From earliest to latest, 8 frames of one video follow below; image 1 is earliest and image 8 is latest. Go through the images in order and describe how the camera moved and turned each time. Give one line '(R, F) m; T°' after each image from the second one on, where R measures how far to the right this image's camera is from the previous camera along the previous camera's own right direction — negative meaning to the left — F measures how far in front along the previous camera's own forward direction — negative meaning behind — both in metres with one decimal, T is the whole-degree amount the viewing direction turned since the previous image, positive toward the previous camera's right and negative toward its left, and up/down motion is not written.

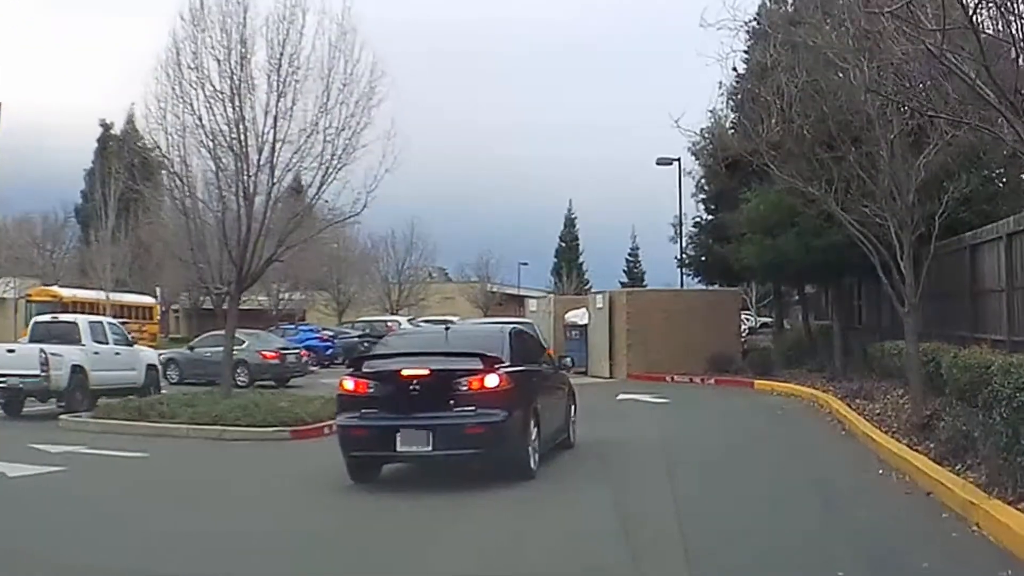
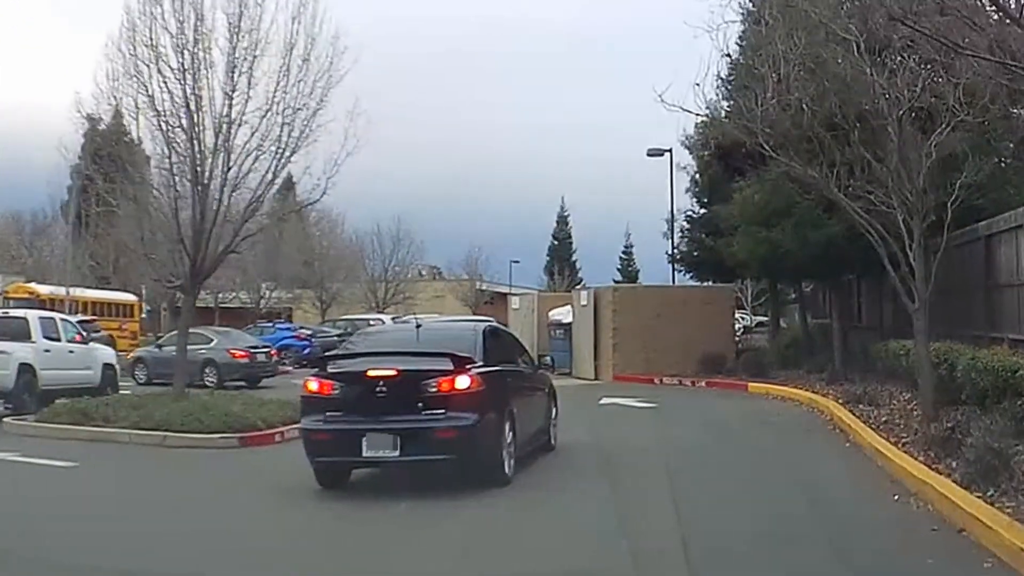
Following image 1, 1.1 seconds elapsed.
(+0.4, +1.5) m; 0°
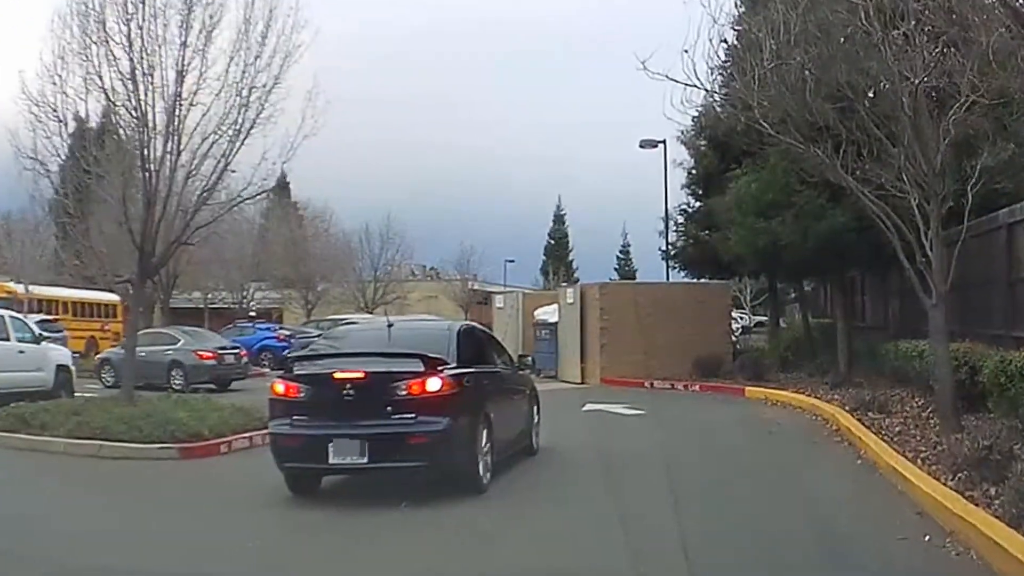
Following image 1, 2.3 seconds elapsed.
(+0.4, +1.6) m; 0°
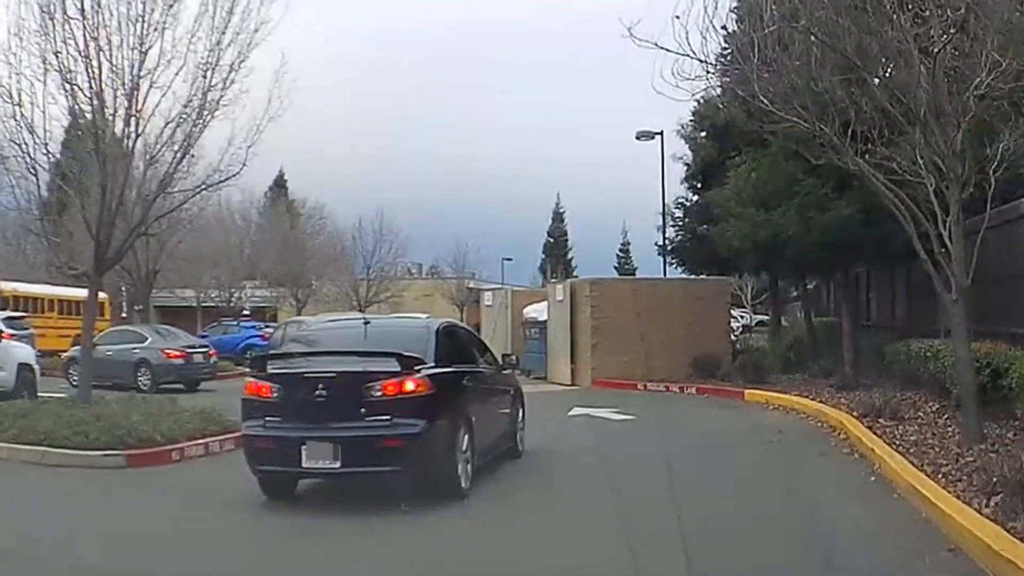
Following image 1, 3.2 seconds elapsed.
(+0.3, +1.2) m; 0°
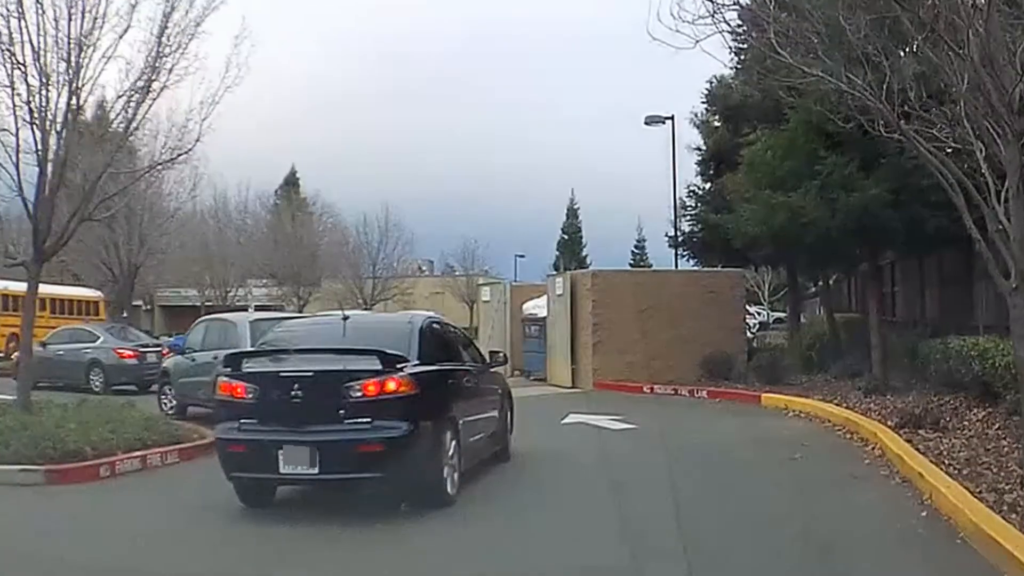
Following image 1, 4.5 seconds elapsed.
(+0.4, +1.8) m; -1°
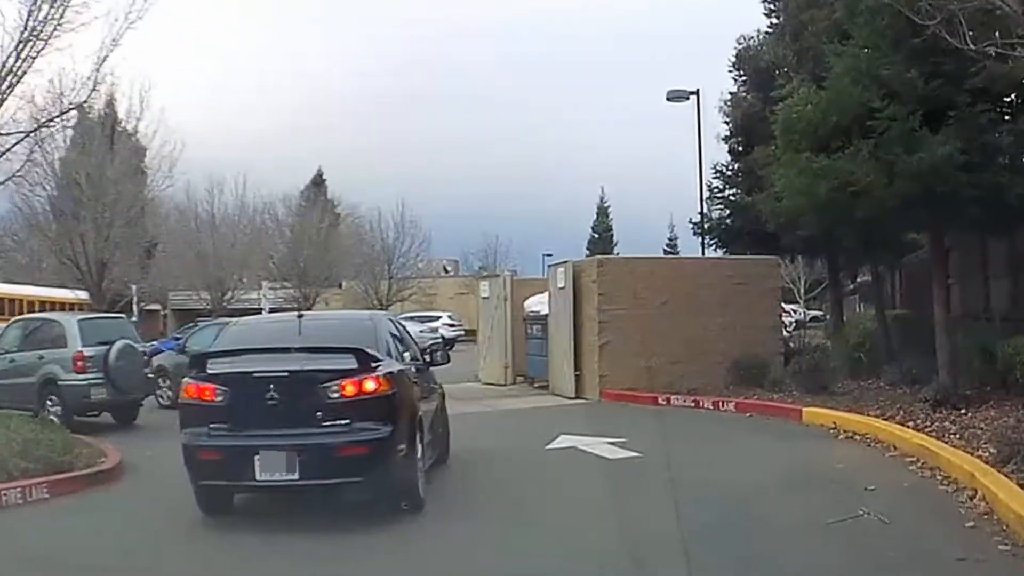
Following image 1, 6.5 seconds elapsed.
(+0.6, +3.0) m; -2°
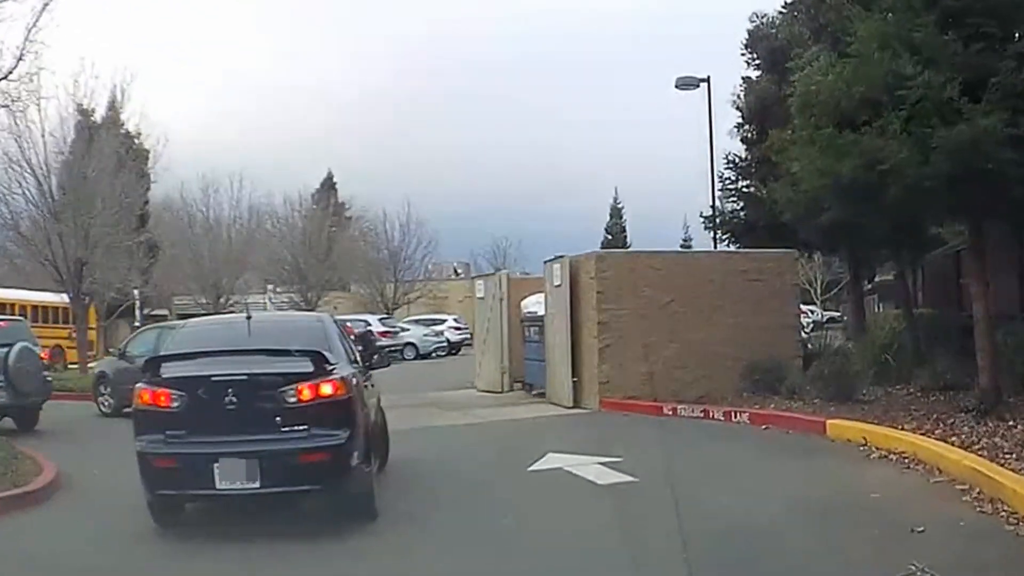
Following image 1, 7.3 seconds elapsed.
(+0.3, +1.5) m; -1°
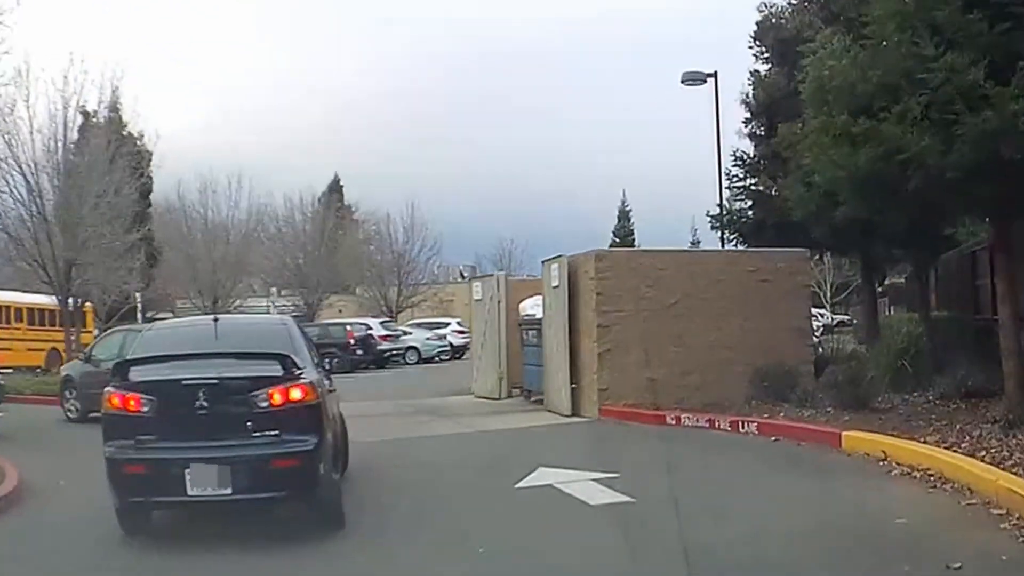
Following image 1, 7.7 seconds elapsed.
(+0.2, +0.8) m; 0°
